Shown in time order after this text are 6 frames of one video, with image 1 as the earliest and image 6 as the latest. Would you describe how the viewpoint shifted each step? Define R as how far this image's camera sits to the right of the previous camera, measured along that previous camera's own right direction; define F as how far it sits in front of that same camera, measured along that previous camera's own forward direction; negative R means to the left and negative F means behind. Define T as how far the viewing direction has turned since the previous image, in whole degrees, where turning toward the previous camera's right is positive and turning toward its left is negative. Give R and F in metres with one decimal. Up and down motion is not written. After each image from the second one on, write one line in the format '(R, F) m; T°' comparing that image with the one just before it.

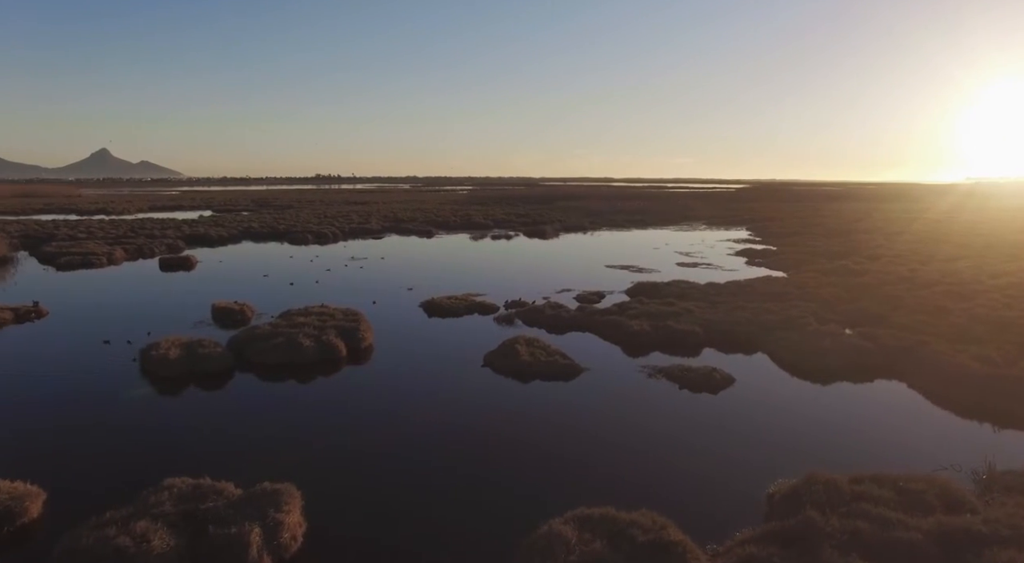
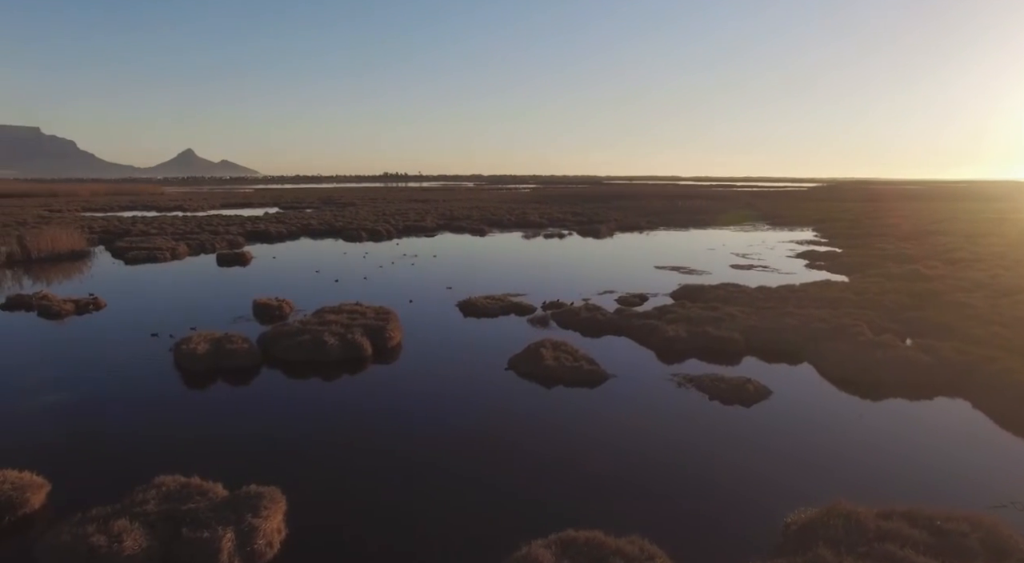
(+1.3, +0.7) m; -6°
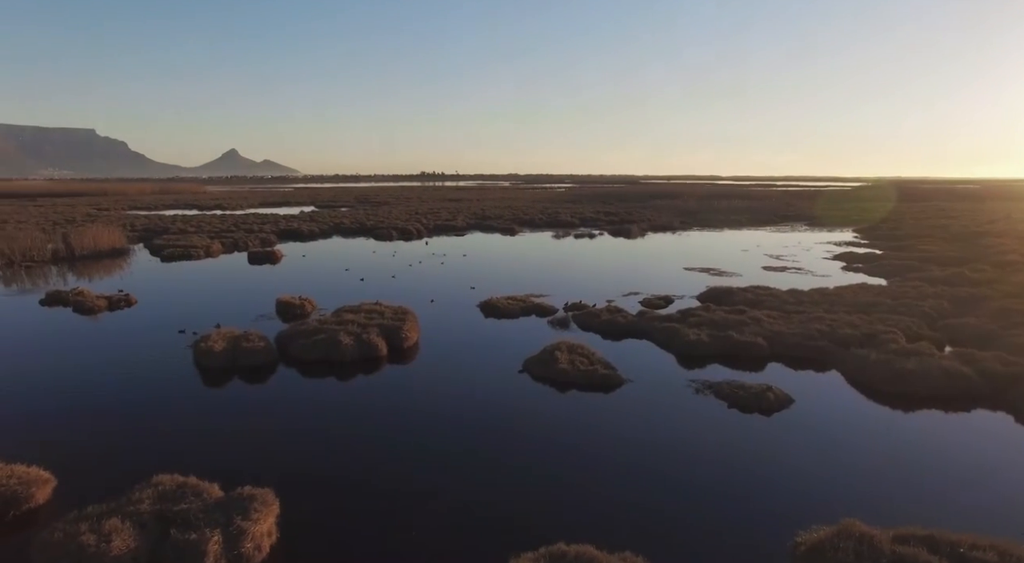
(+0.7, +0.4) m; -3°
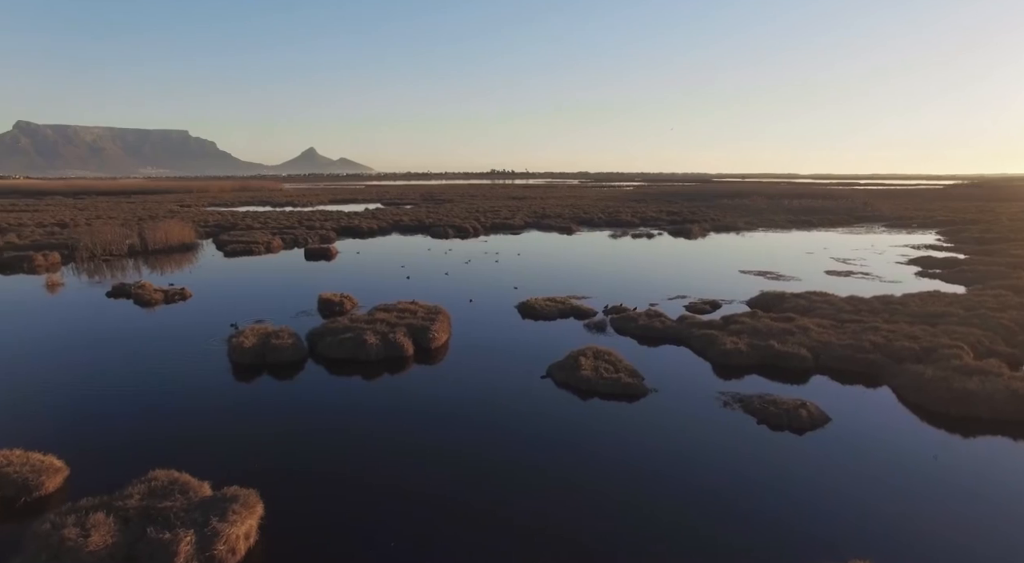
(+1.4, +0.6) m; -6°
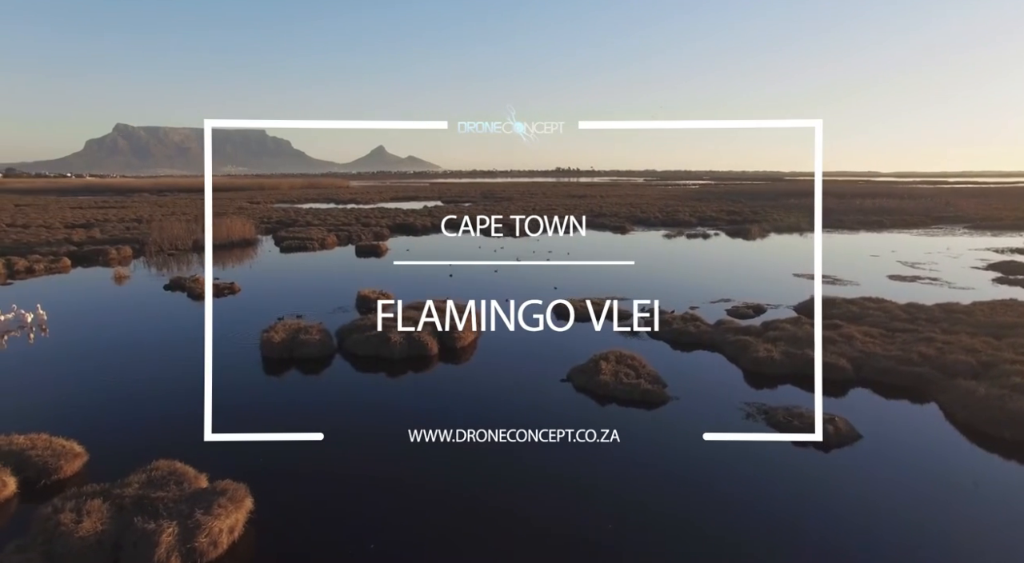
(+1.3, +0.3) m; -6°
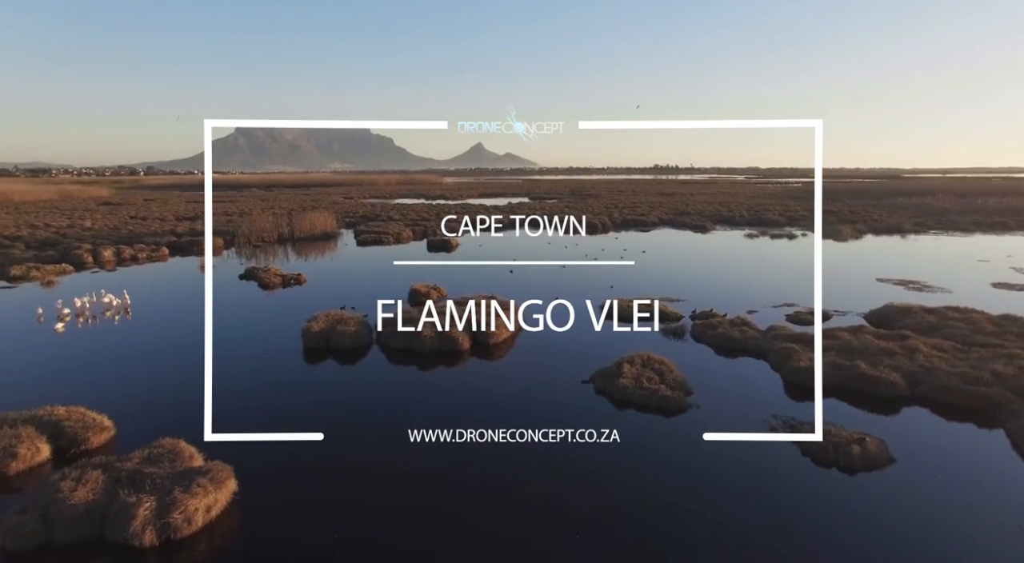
(+2.2, +0.4) m; -8°
